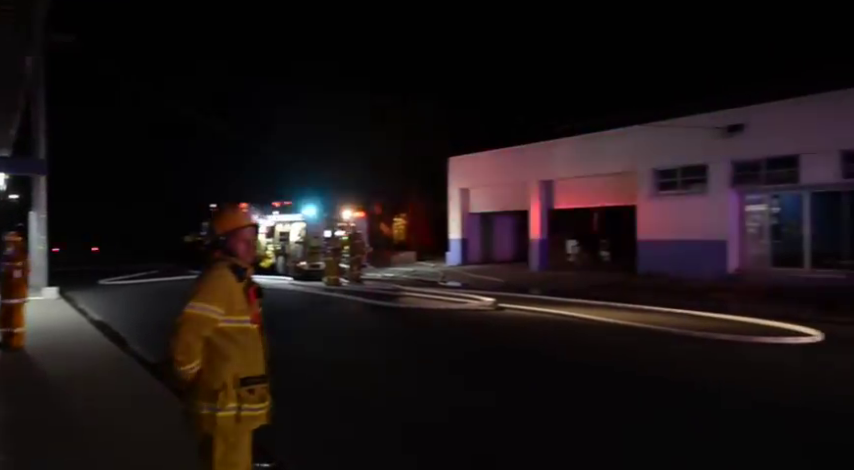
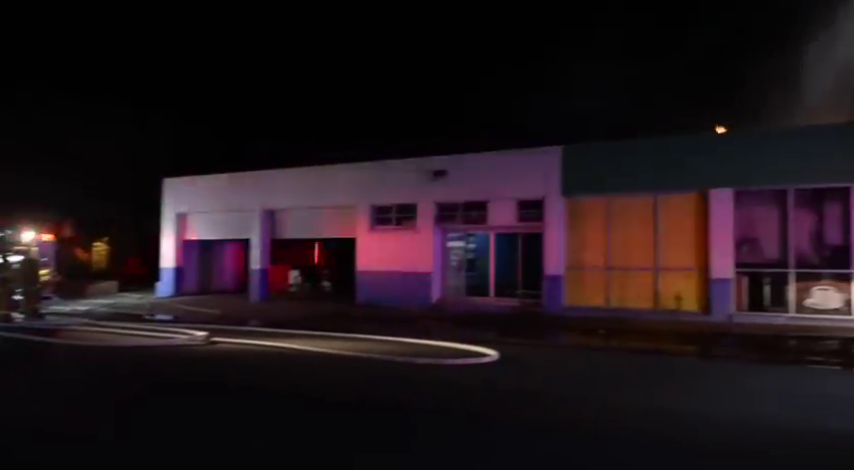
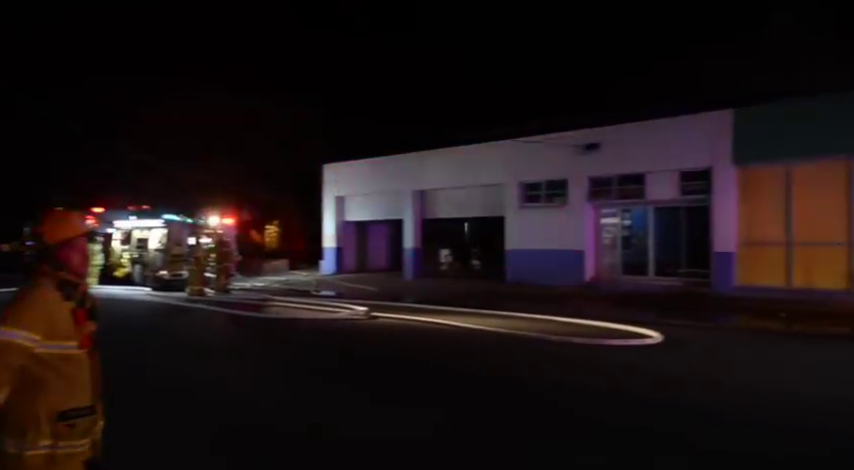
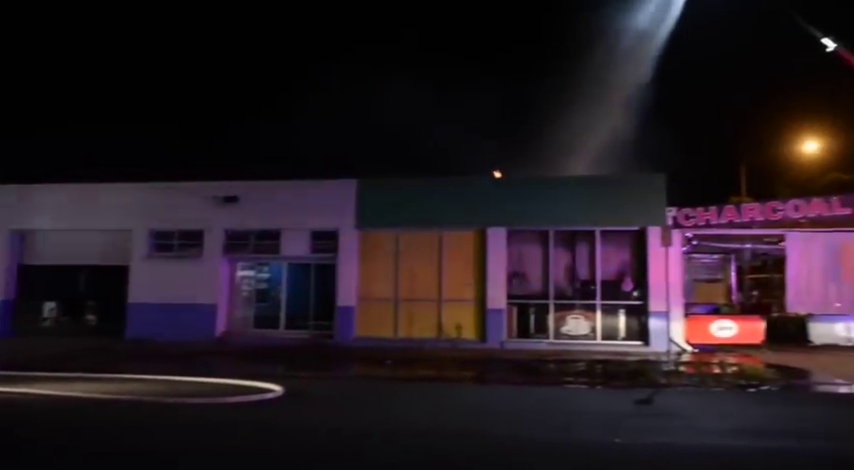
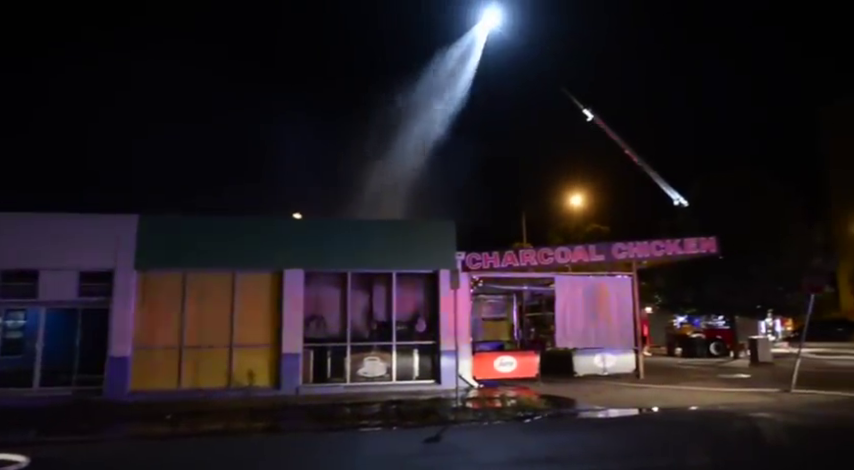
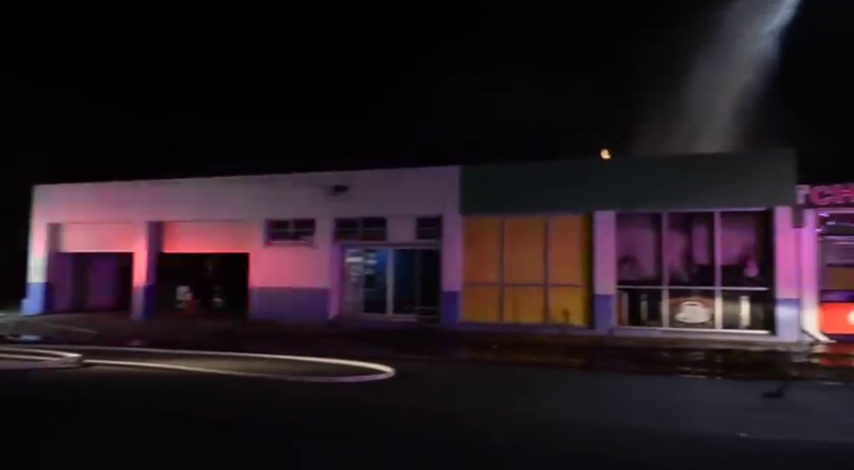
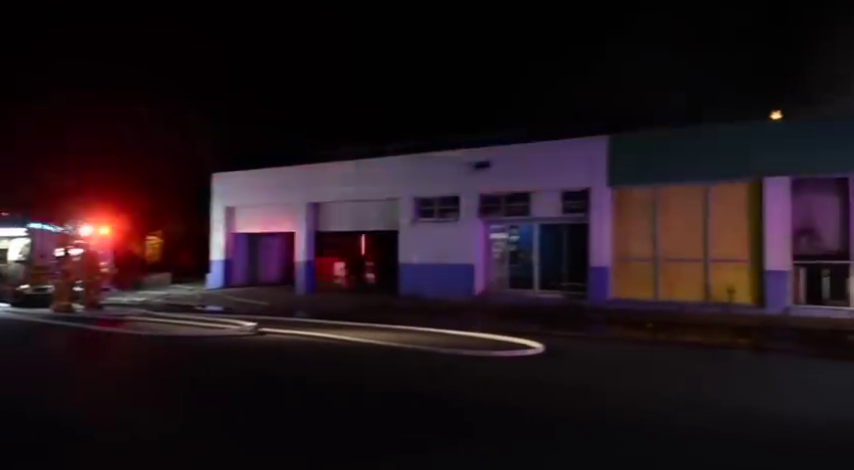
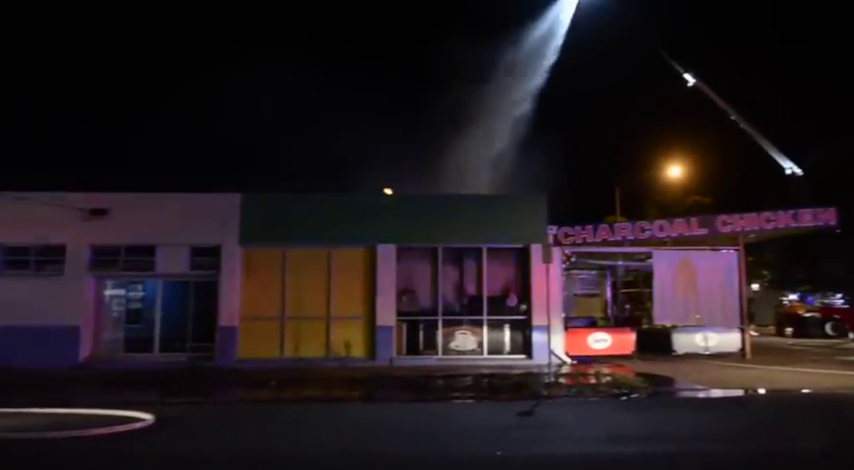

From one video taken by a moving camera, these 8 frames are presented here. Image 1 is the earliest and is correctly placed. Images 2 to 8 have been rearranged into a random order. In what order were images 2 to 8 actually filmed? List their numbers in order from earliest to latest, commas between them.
3, 7, 2, 6, 4, 8, 5
